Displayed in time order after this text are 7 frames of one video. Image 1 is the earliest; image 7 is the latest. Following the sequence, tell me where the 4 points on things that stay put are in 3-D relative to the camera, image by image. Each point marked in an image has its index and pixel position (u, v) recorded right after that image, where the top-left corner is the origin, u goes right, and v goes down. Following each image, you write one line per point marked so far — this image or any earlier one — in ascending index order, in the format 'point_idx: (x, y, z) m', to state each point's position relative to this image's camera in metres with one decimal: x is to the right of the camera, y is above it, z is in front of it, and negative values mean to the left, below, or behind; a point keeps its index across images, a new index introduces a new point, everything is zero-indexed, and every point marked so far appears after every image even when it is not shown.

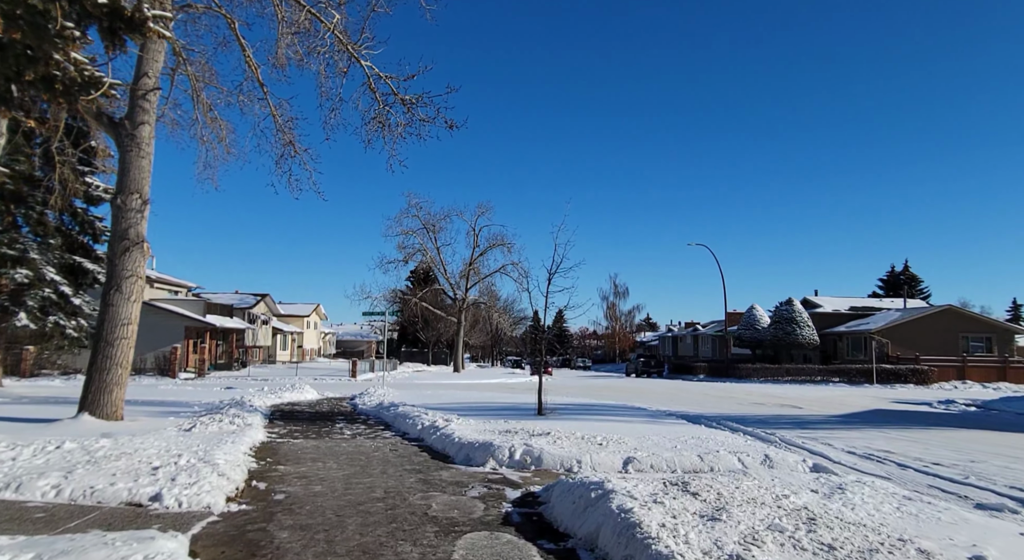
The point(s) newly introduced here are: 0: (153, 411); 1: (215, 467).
0: (-8.1, -3.0, +14.5) m
1: (-3.1, -2.0, +6.7) m
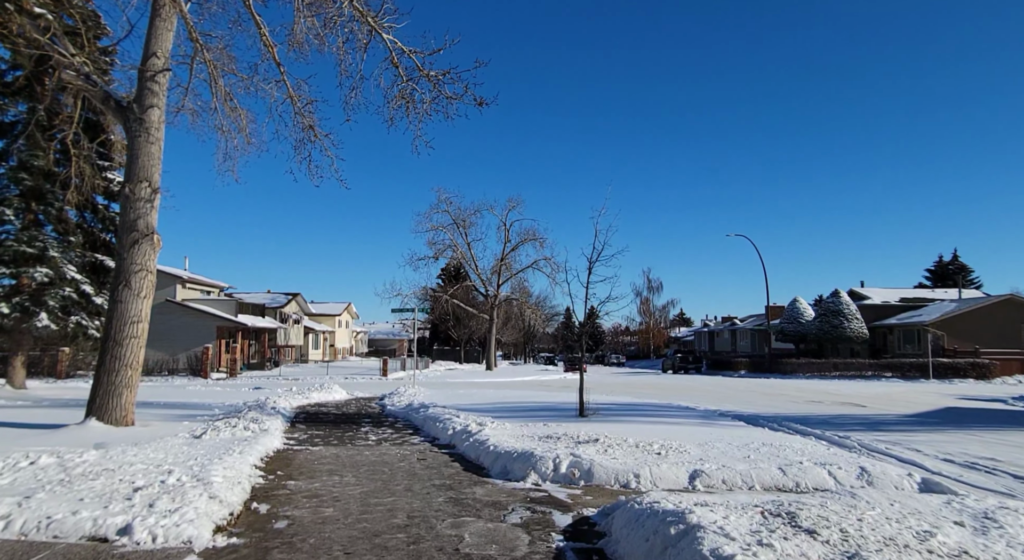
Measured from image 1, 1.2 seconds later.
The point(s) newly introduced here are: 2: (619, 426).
0: (-7.3, -2.9, +13.7) m
1: (-2.7, -1.8, +5.7) m
2: (+1.9, -2.6, +11.6) m
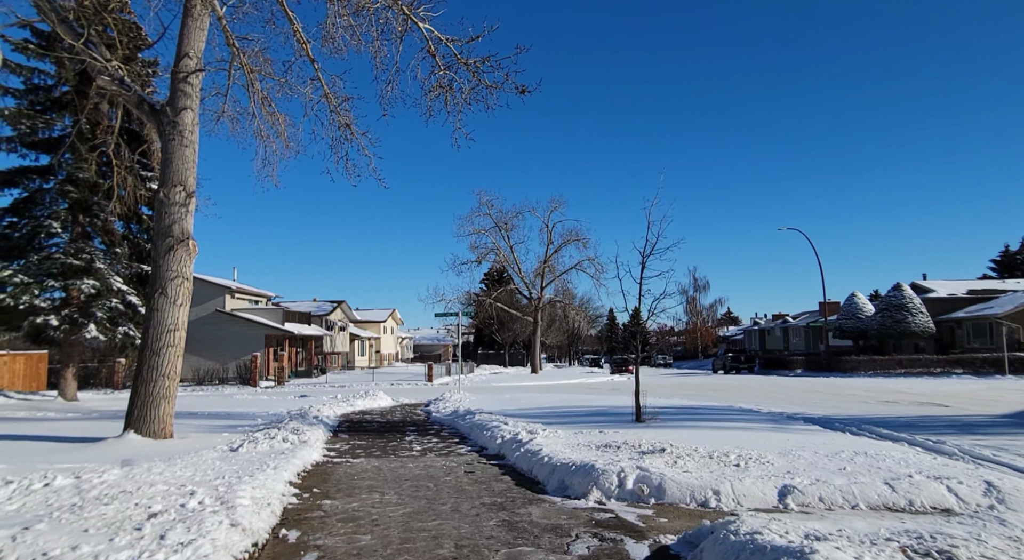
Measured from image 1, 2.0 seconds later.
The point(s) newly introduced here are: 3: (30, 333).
0: (-6.2, -3.0, +13.3) m
1: (-2.2, -1.8, +5.0) m
2: (+2.8, -2.5, +10.6) m
3: (-14.1, -1.5, +18.8) m
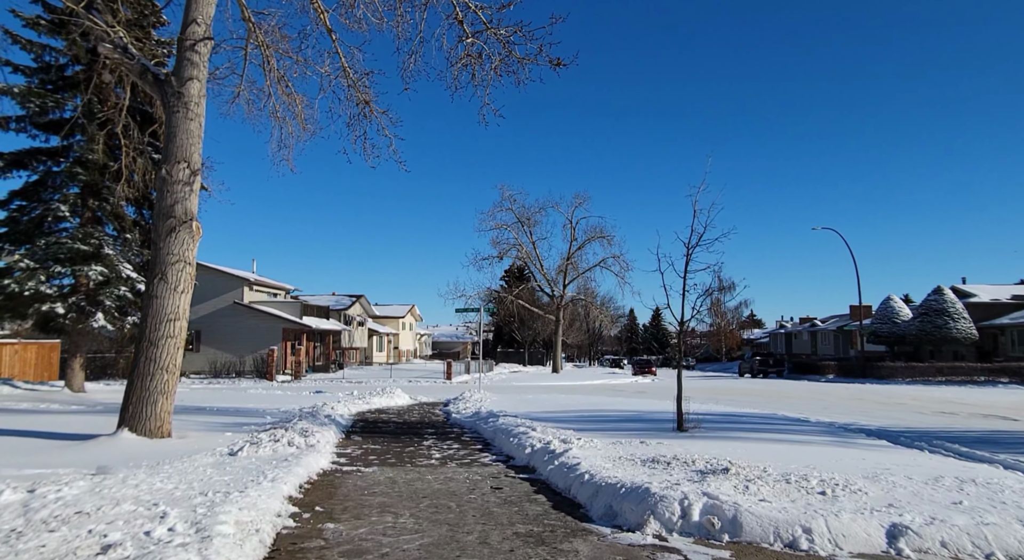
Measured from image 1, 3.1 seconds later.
0: (-5.7, -2.8, +12.4) m
1: (-1.9, -1.6, +4.0) m
2: (+3.3, -2.4, +9.4) m
3: (-13.4, -1.1, +18.1) m
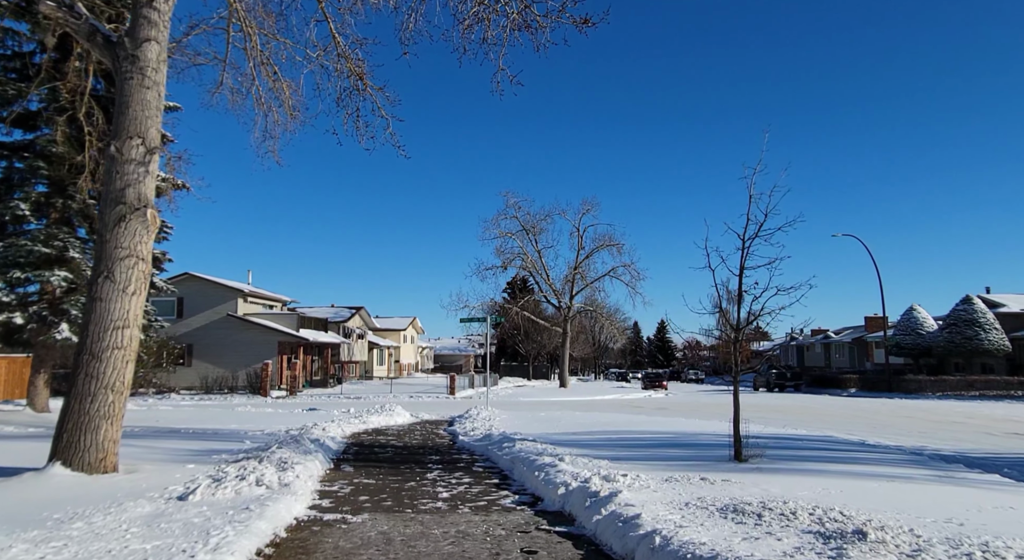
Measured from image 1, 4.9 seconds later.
0: (-5.4, -2.8, +10.5) m
1: (-1.6, -1.5, +2.1) m
2: (+3.6, -2.4, +7.5) m
3: (-13.0, -1.3, +16.3) m
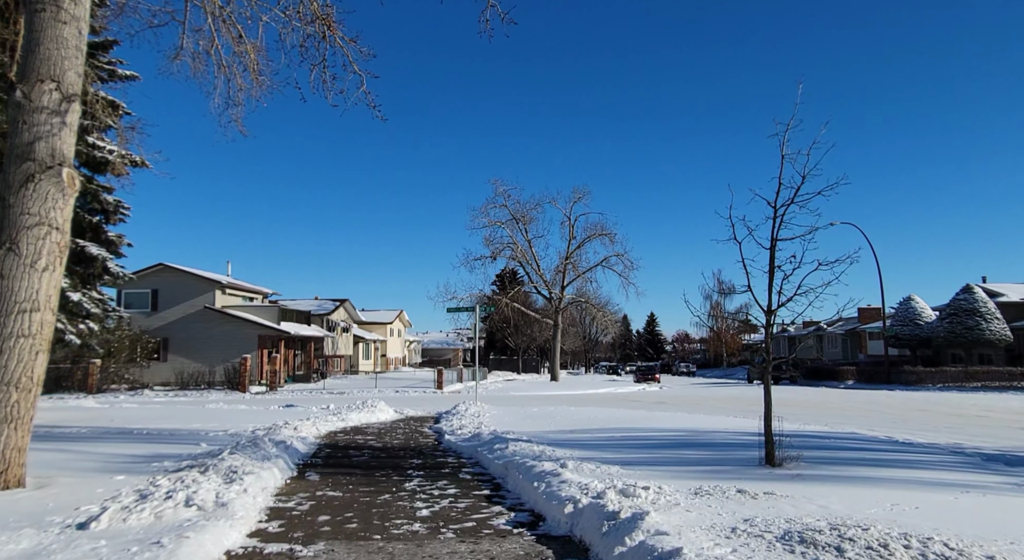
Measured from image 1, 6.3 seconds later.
0: (-5.5, -2.5, +9.0) m
1: (-1.6, -1.2, +0.7) m
2: (+3.5, -2.0, +6.2) m
3: (-13.2, -1.0, +14.6) m
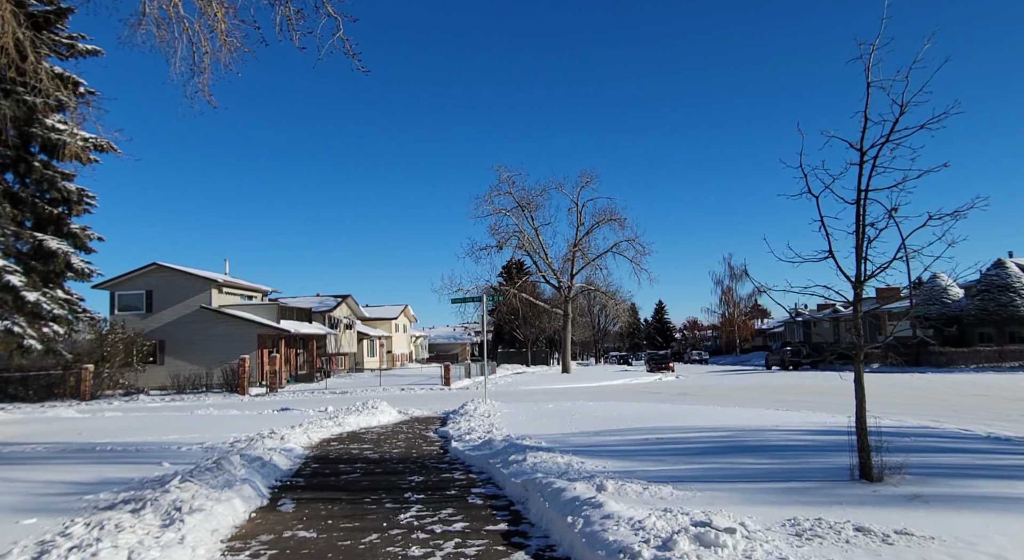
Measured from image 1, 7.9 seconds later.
0: (-5.2, -2.4, +7.3) m
1: (-1.4, -1.1, -1.0) m
2: (+3.7, -1.7, +4.4) m
3: (-13.0, -1.0, +13.0) m
